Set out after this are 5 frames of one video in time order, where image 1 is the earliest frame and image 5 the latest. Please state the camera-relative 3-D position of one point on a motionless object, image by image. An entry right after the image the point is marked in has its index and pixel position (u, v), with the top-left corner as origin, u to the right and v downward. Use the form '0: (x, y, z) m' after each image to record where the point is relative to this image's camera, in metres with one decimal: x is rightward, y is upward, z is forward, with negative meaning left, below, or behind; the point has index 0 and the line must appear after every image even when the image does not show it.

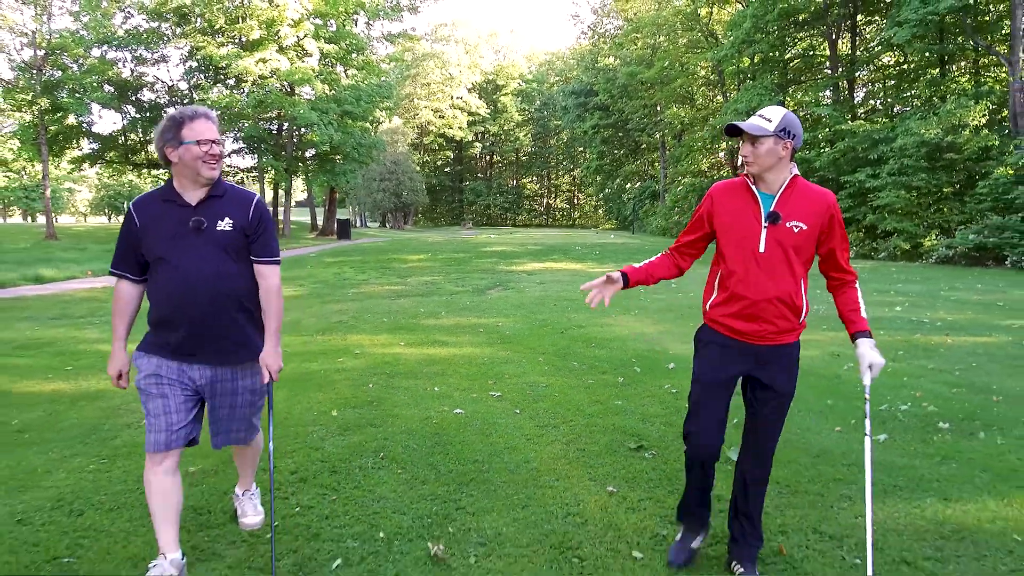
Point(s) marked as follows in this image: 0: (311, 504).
0: (-0.8, -0.9, +3.1) m
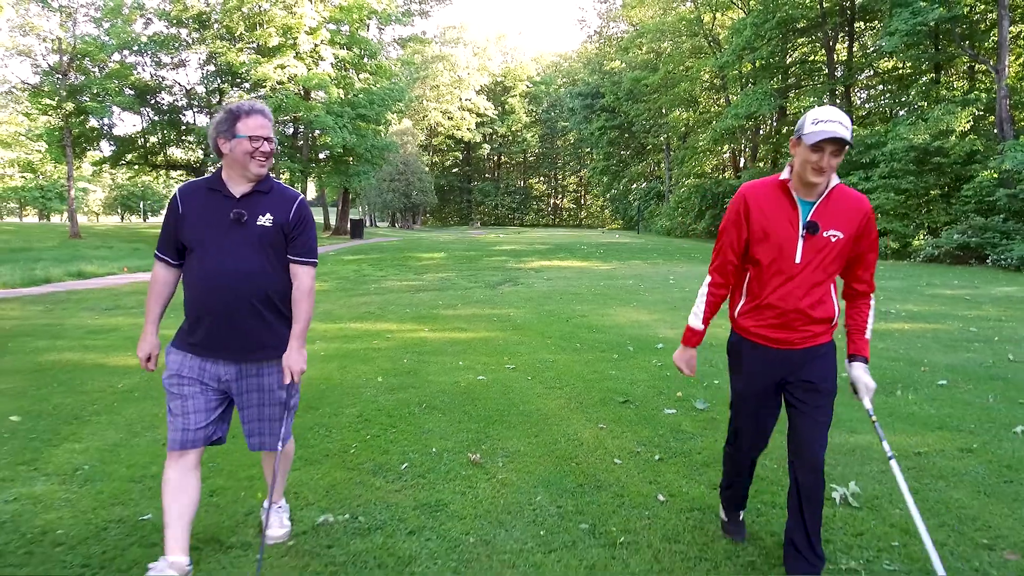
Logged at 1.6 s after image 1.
0: (-0.7, -0.8, +4.1) m
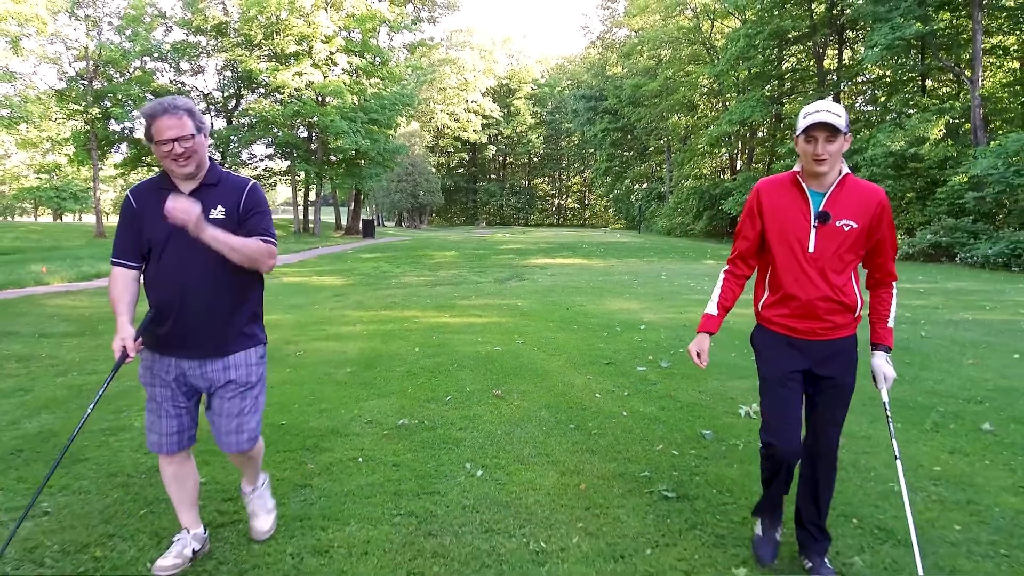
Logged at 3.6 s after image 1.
0: (-0.6, -0.7, +5.6) m
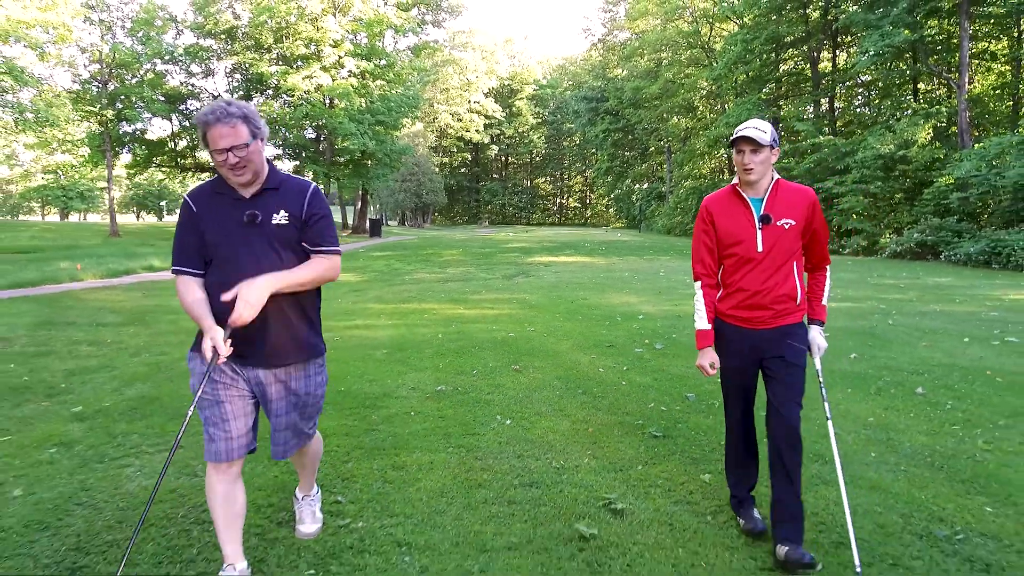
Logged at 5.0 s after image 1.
0: (-0.5, -0.6, +6.5) m
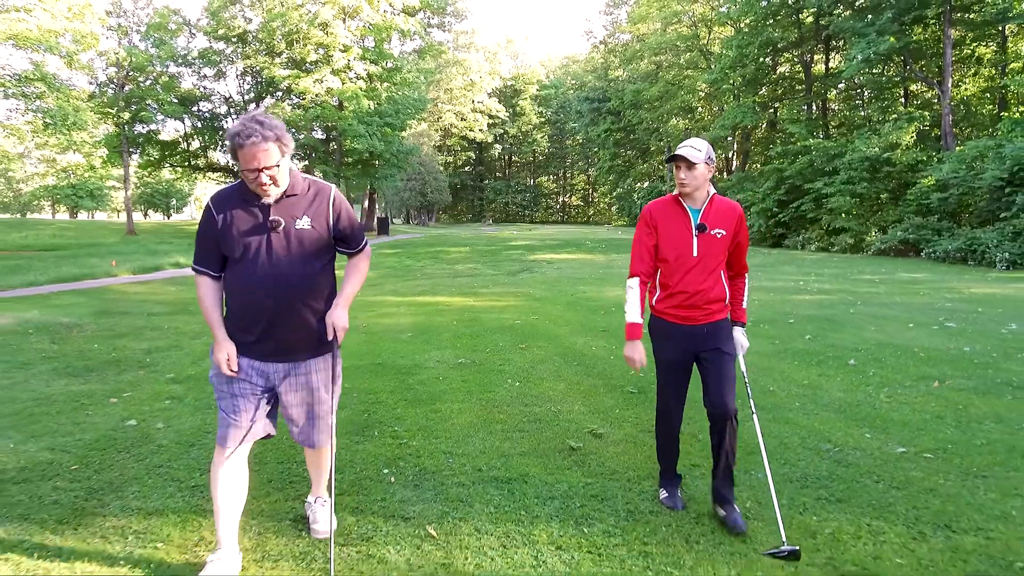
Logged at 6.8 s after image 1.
0: (-0.4, -0.5, +7.6) m
